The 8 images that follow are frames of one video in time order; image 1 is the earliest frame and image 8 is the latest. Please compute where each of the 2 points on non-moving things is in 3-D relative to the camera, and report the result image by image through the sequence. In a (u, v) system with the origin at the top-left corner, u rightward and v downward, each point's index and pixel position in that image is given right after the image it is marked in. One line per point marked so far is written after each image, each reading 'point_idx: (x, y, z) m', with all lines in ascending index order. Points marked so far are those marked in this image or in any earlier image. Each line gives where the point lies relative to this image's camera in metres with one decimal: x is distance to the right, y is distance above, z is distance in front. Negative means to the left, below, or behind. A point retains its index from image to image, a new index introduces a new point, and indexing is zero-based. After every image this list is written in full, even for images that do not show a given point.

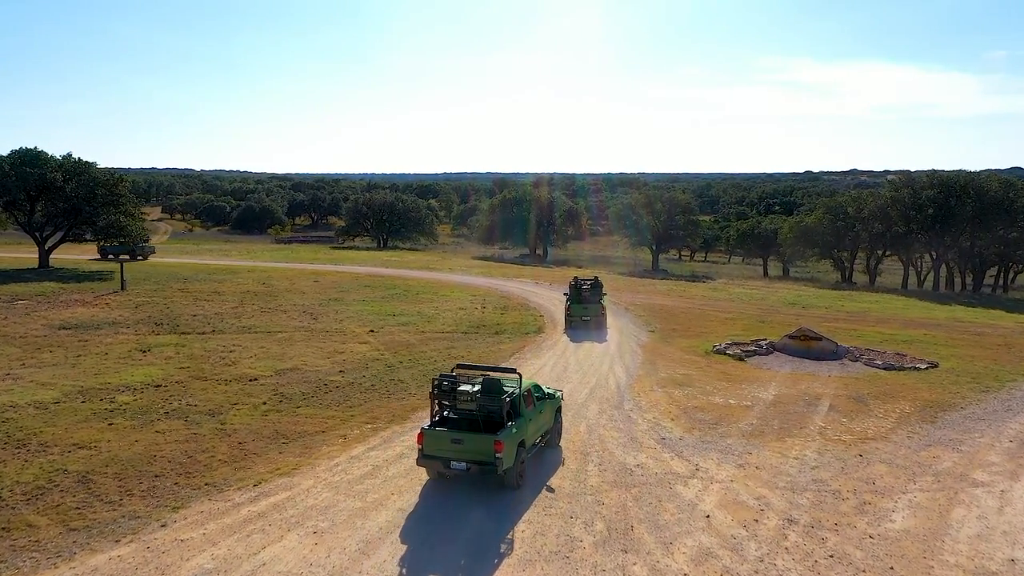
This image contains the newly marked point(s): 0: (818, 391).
0: (+6.8, -2.3, +17.9) m
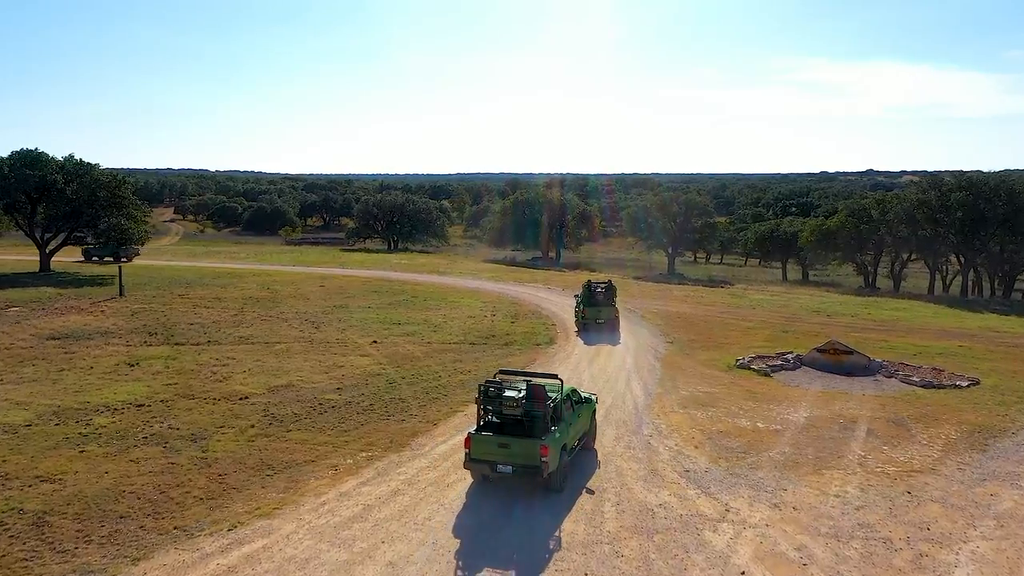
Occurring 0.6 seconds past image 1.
0: (+7.0, -2.5, +16.5) m
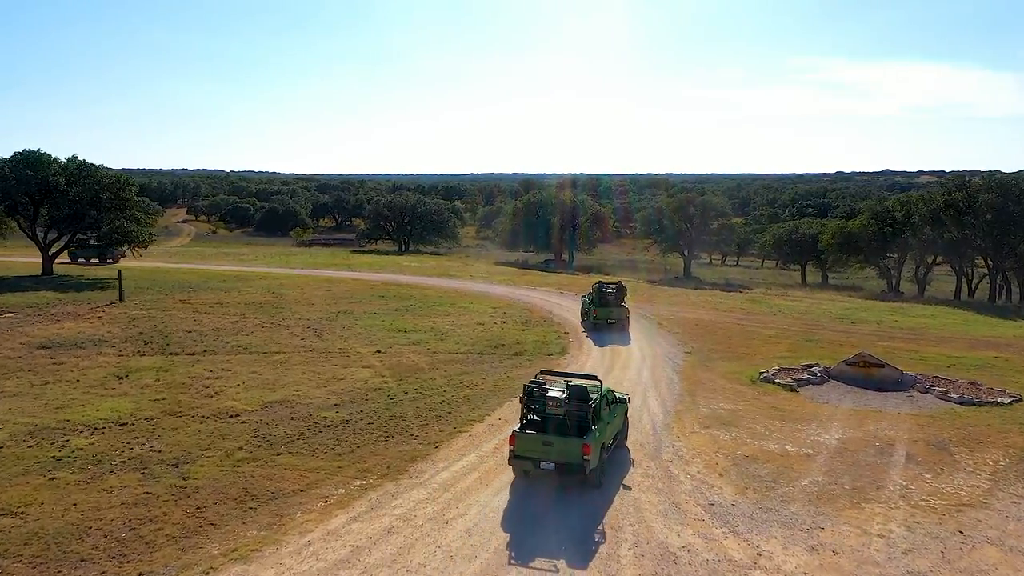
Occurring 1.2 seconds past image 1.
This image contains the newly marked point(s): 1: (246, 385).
0: (+7.1, -2.8, +15.3) m
1: (-5.9, -2.1, +18.0) m
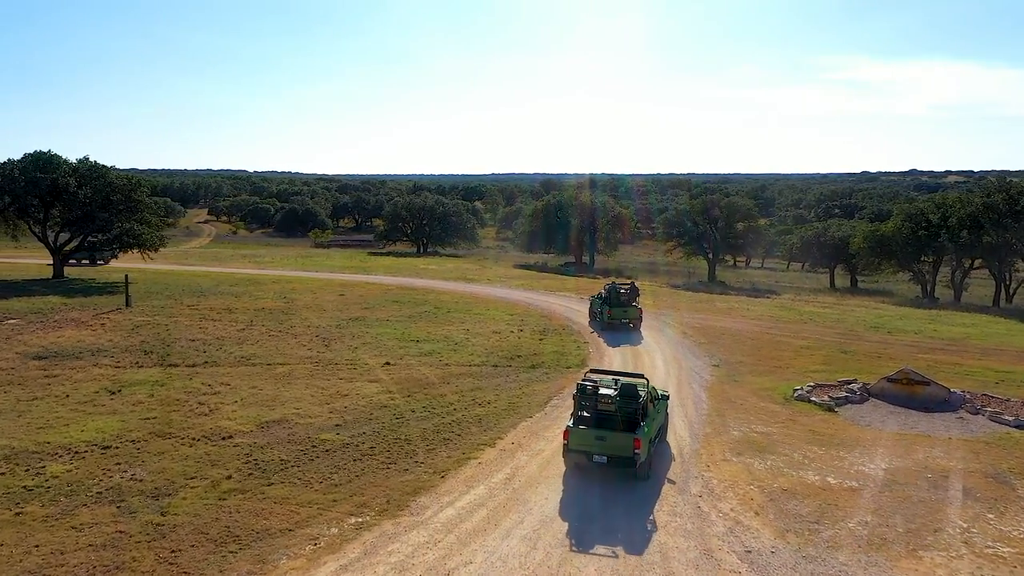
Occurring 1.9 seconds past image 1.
0: (+7.4, -3.0, +13.9) m
1: (-5.6, -2.4, +16.9) m
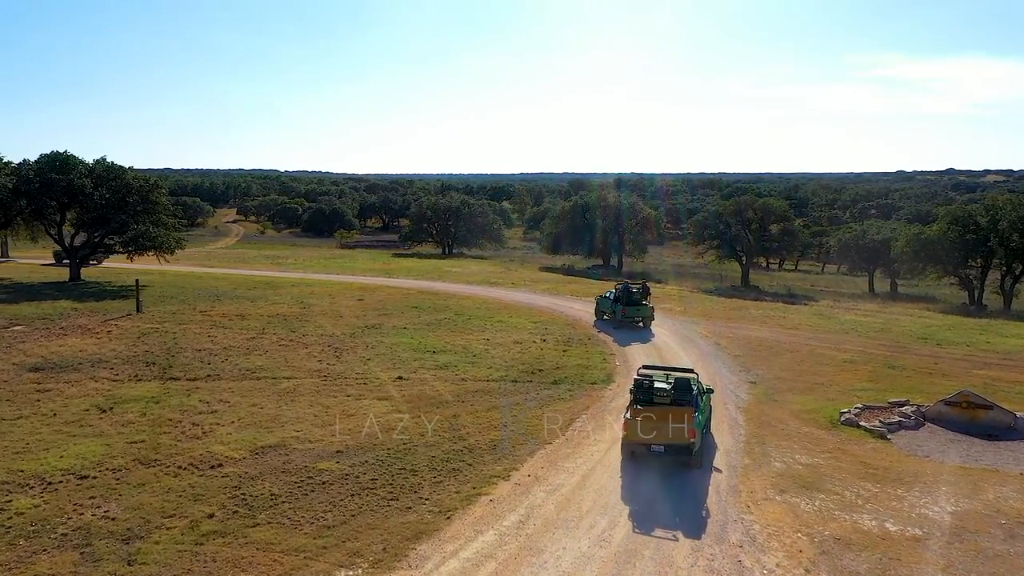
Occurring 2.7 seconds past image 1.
0: (+7.6, -3.3, +12.2) m
1: (-5.2, -2.6, +15.7) m
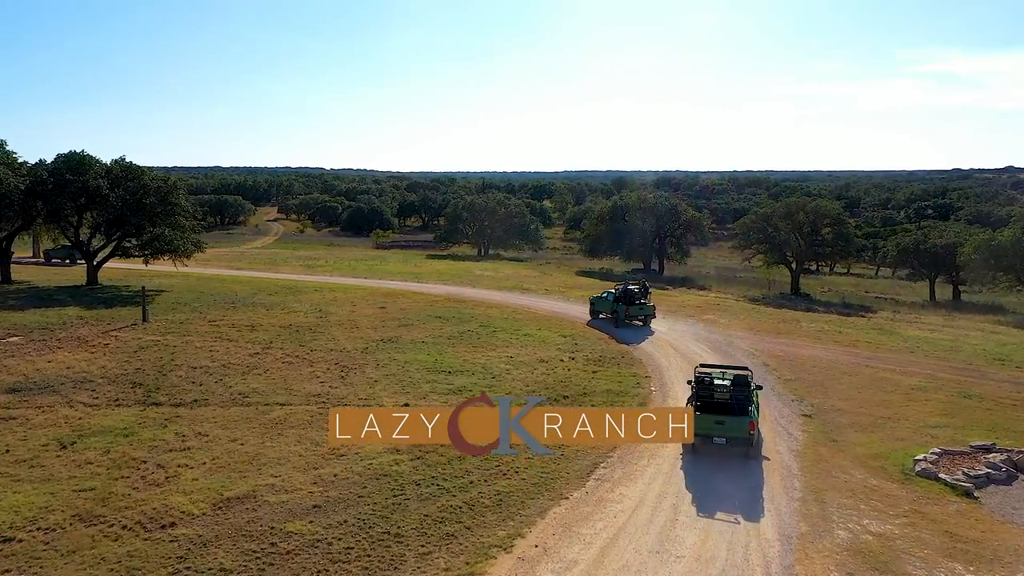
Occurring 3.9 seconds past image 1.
0: (+7.6, -3.8, +9.6) m
1: (-5.0, -2.9, +13.7) m
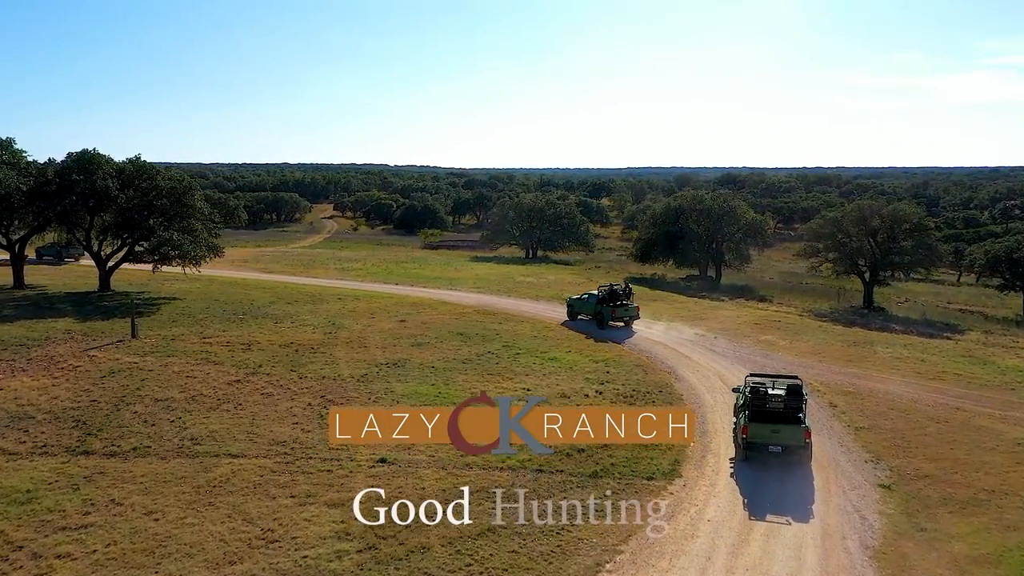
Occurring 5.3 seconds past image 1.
0: (+6.9, -4.4, +5.7) m
1: (-5.3, -3.5, +10.7) m
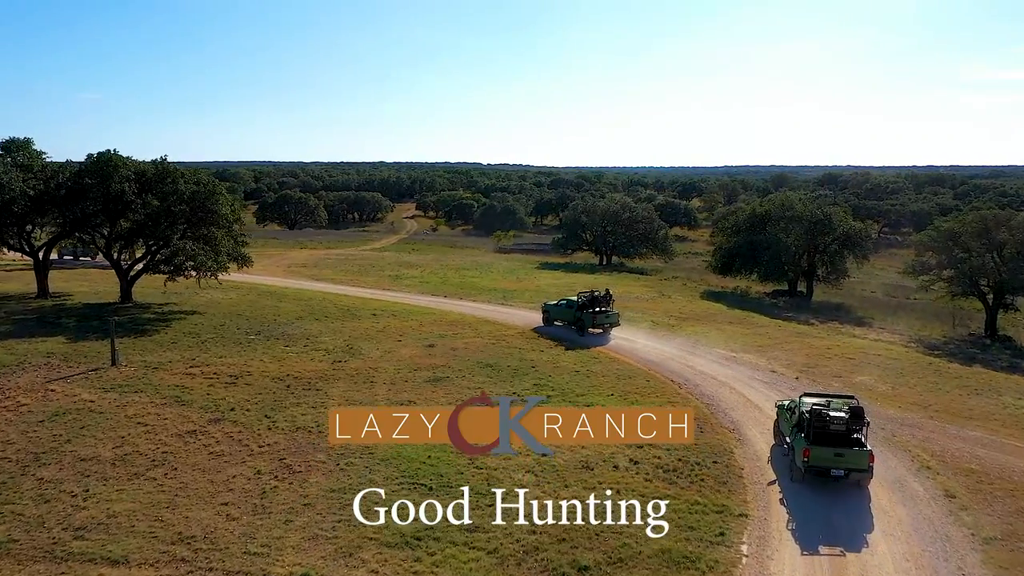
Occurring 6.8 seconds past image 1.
0: (+5.4, -5.3, +0.8) m
1: (-6.2, -4.2, +7.2) m
